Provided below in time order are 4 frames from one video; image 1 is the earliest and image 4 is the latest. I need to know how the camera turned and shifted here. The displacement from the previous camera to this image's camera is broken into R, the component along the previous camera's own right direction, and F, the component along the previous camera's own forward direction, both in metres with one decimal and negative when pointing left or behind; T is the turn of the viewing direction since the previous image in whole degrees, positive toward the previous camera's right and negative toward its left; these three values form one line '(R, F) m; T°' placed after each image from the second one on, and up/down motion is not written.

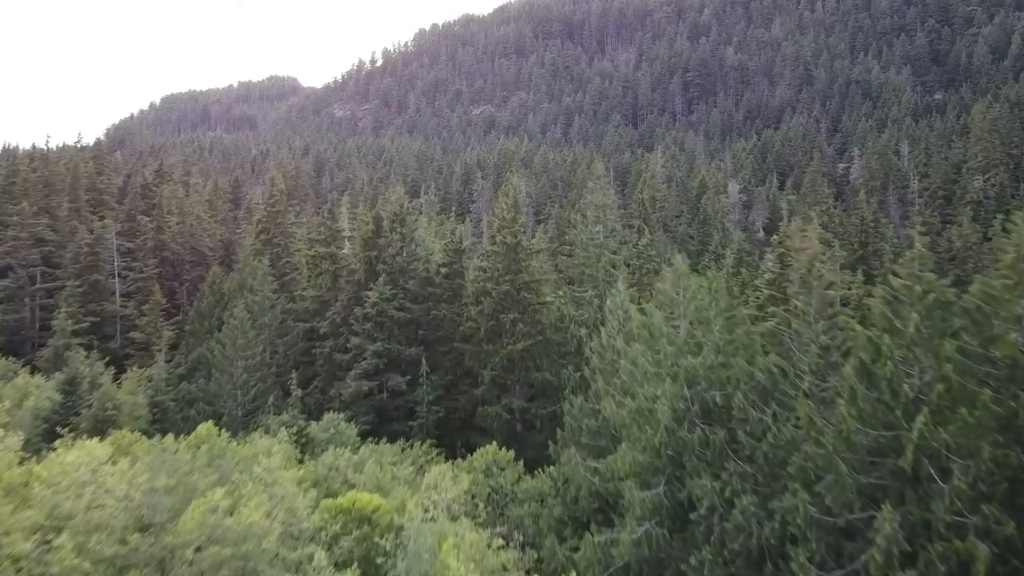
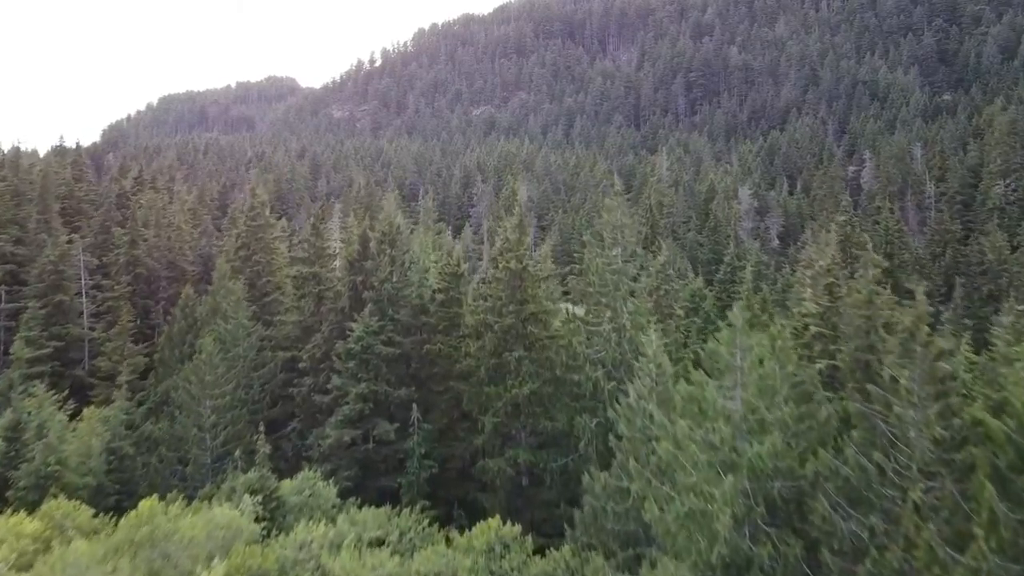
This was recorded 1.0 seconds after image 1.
(-0.2, +4.1) m; 0°
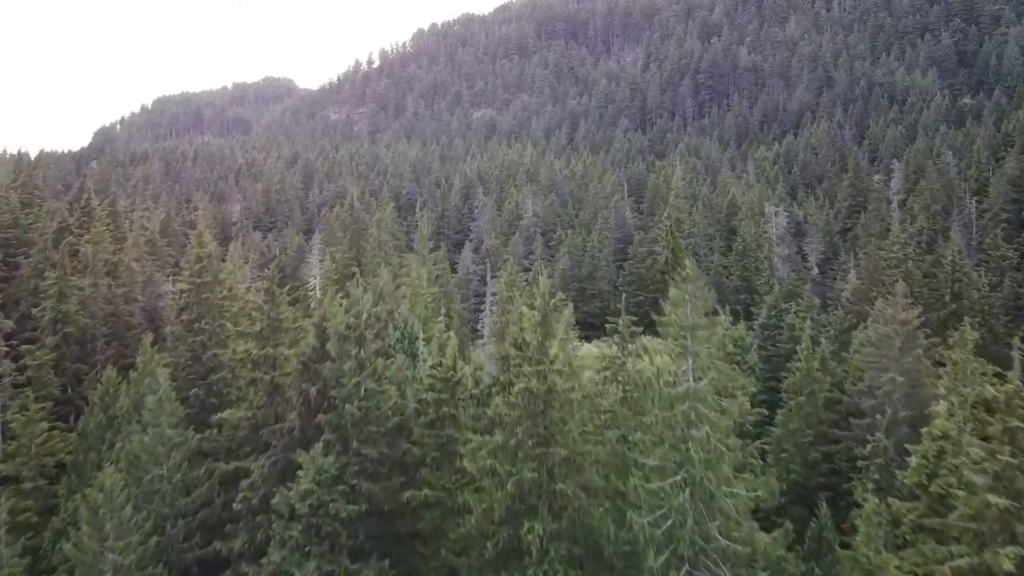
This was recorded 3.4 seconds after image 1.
(-0.4, +8.7) m; 0°
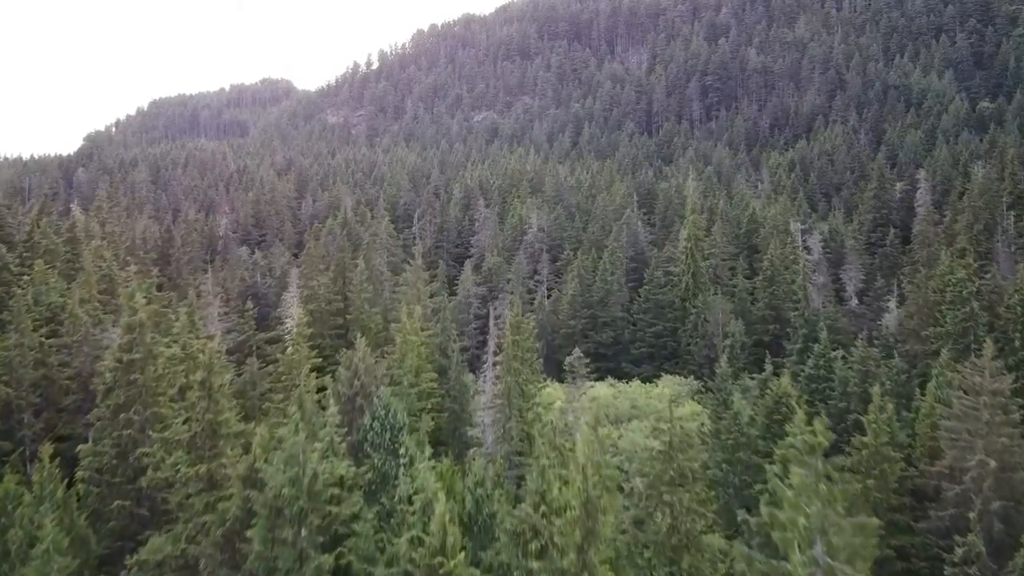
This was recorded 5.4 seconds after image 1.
(-0.3, +7.0) m; 0°
